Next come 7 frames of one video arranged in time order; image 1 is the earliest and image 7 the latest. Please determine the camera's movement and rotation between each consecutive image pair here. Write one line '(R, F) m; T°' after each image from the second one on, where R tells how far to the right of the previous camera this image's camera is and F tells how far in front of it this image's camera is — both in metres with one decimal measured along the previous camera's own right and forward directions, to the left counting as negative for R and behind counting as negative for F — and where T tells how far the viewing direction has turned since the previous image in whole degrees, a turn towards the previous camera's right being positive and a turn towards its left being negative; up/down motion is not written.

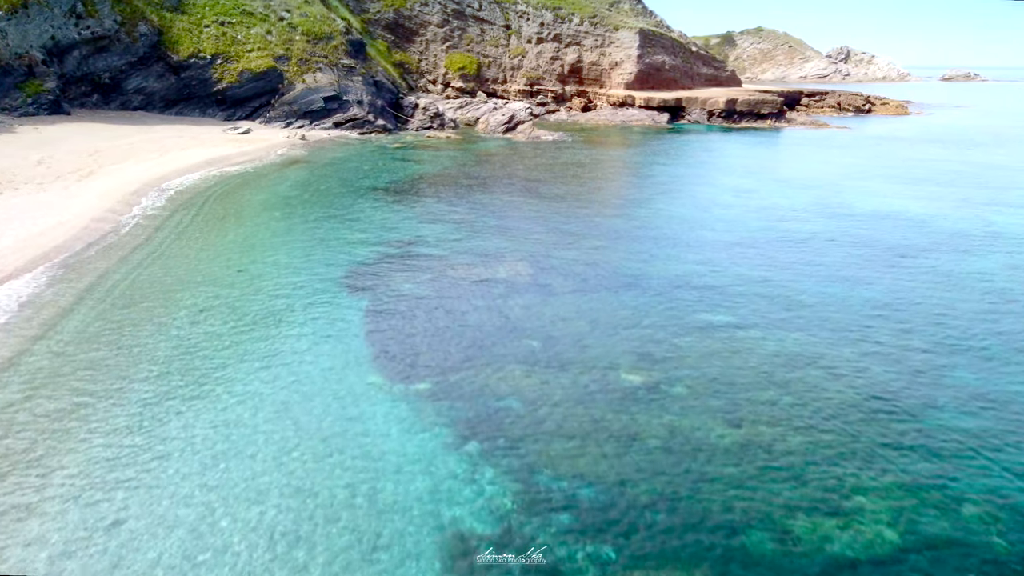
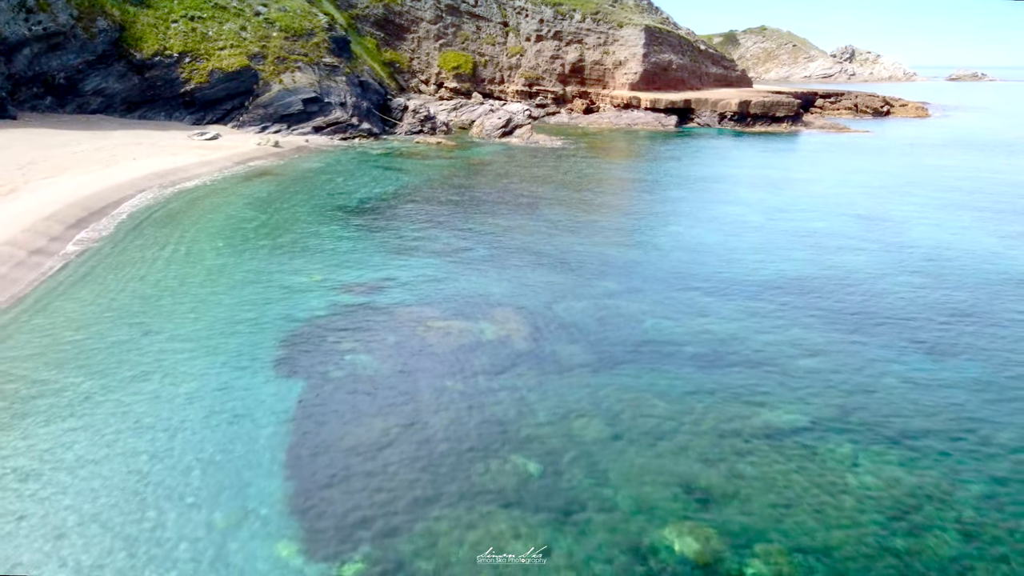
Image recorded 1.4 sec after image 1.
(+0.2, +5.0) m; 0°
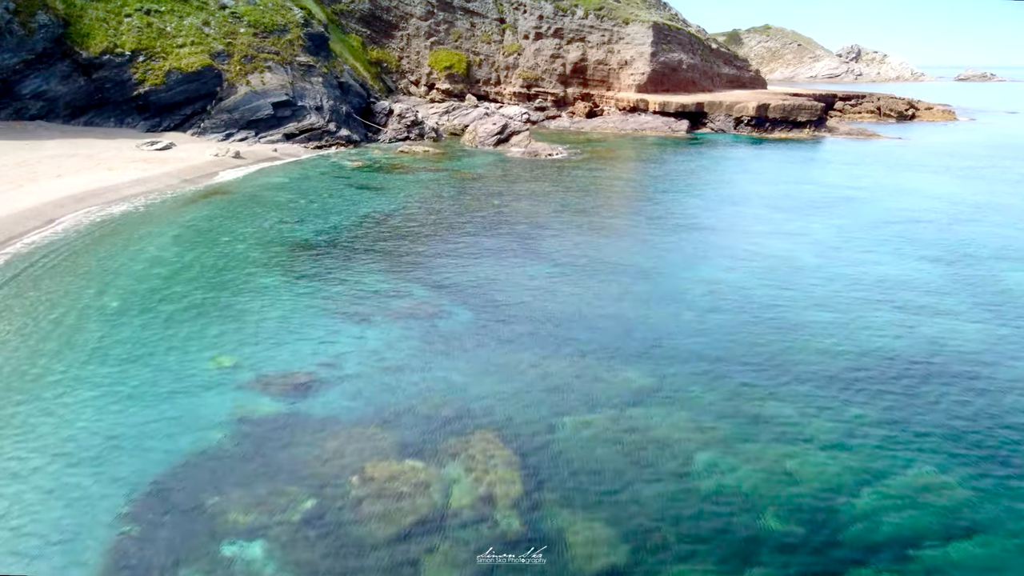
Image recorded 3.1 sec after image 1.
(+0.2, +6.0) m; 0°
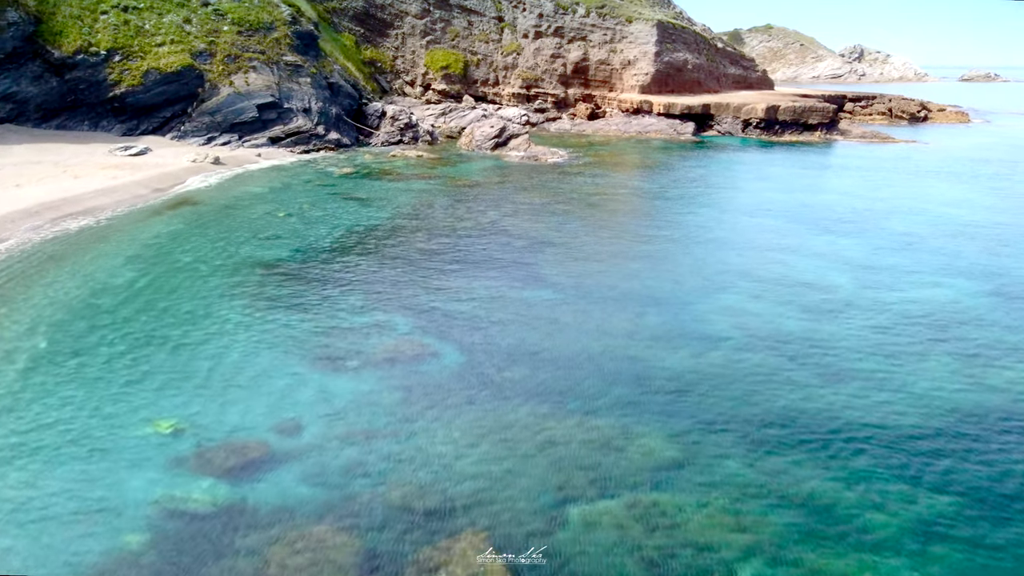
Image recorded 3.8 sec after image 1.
(+0.1, +2.6) m; 0°
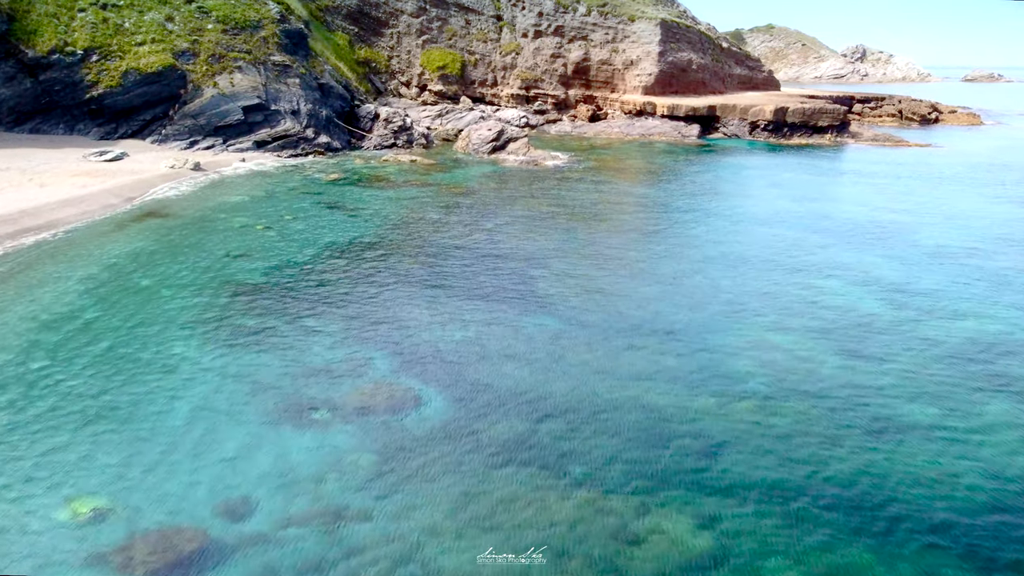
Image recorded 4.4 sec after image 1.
(+0.1, +2.2) m; 0°
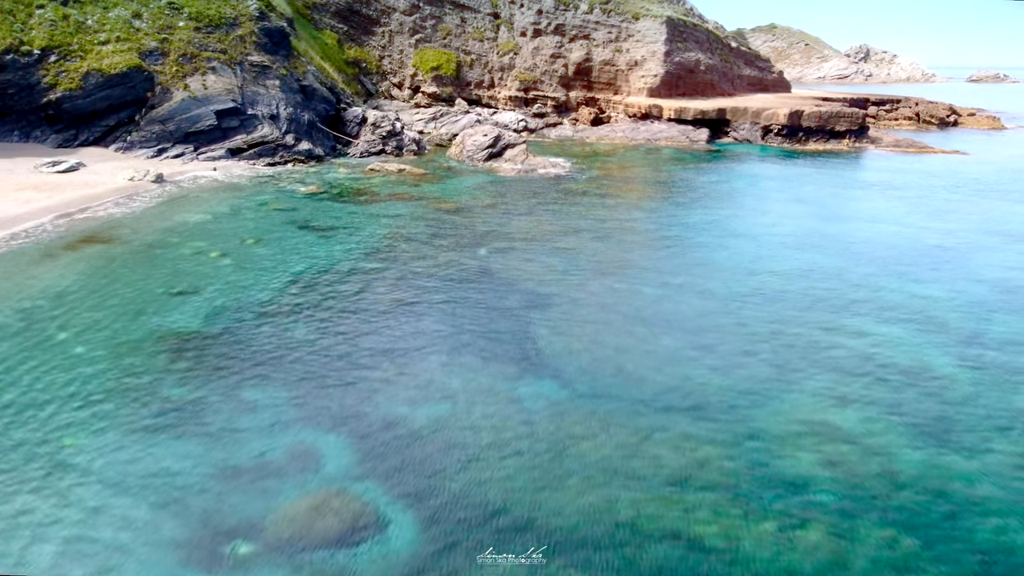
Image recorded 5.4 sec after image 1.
(+0.1, +3.5) m; 0°
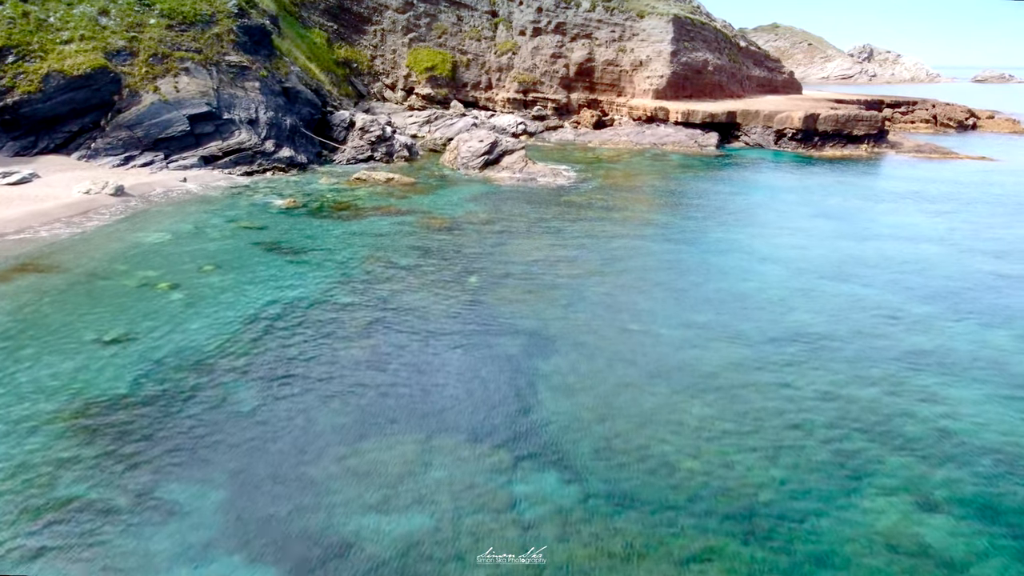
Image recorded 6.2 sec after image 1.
(+0.1, +3.1) m; 0°
